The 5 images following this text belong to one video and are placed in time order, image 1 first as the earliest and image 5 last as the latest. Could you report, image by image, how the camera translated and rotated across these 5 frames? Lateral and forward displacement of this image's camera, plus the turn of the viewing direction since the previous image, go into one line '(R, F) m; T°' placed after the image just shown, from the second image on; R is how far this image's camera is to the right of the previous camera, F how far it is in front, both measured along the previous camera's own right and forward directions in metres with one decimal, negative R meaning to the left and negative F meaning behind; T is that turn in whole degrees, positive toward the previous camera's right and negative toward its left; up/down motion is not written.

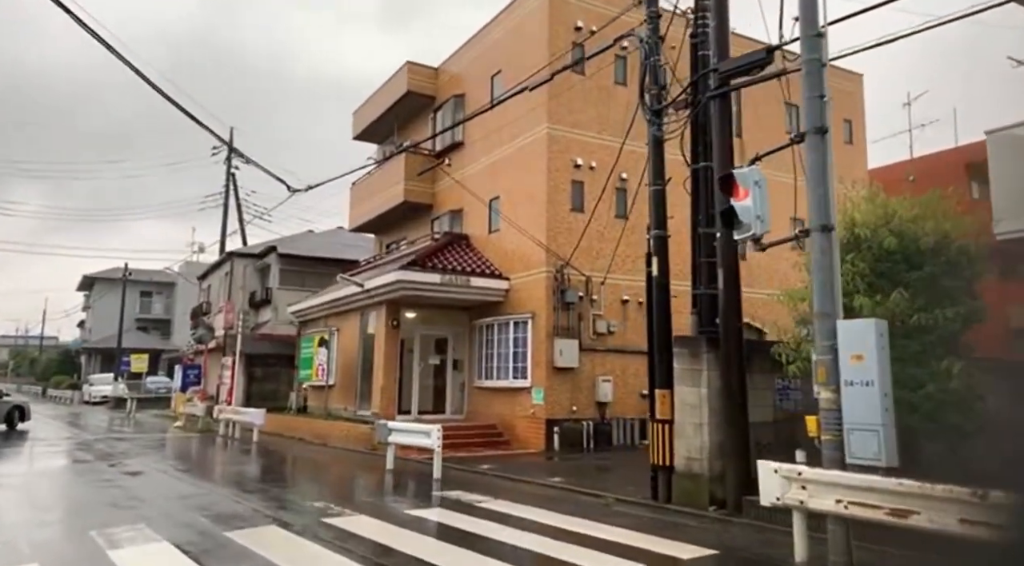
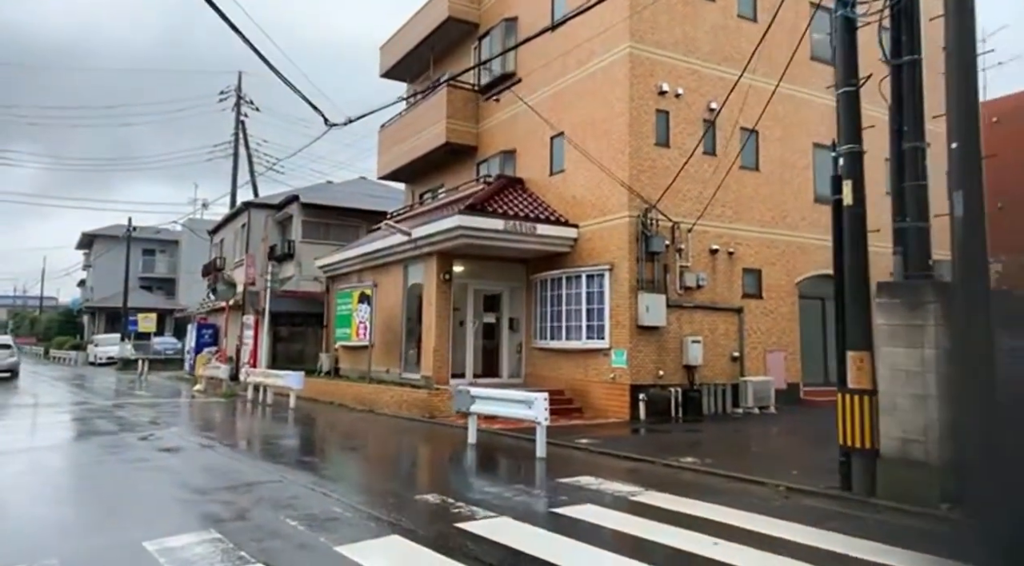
(-1.5, +2.0) m; 0°
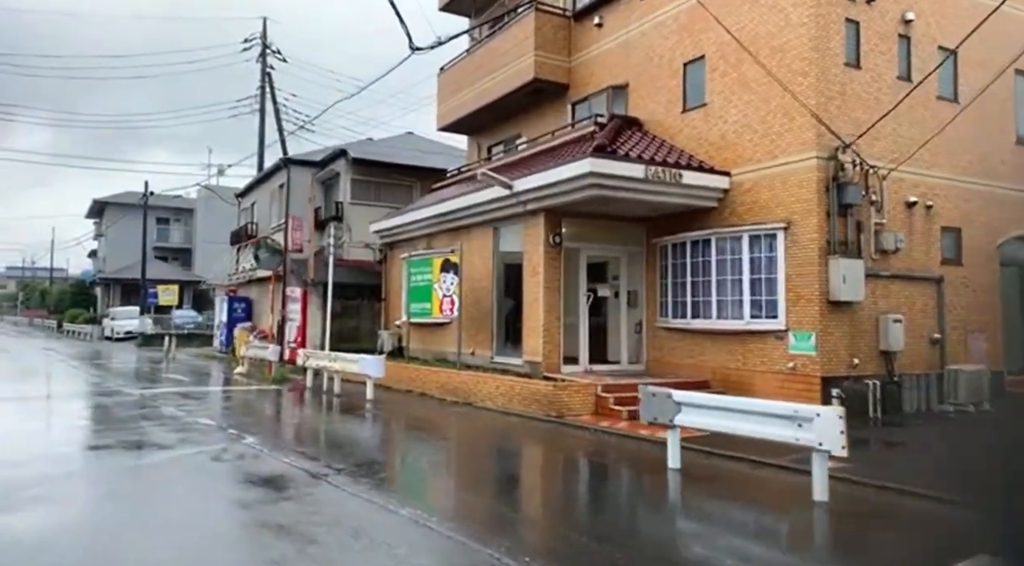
(-2.2, +3.0) m; -1°
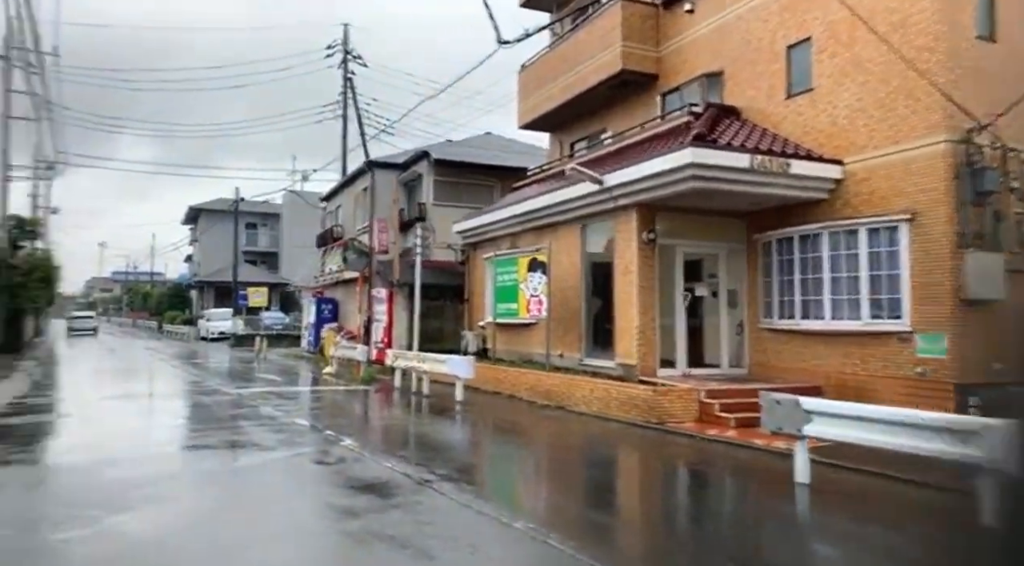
(-0.3, +0.4) m; -6°
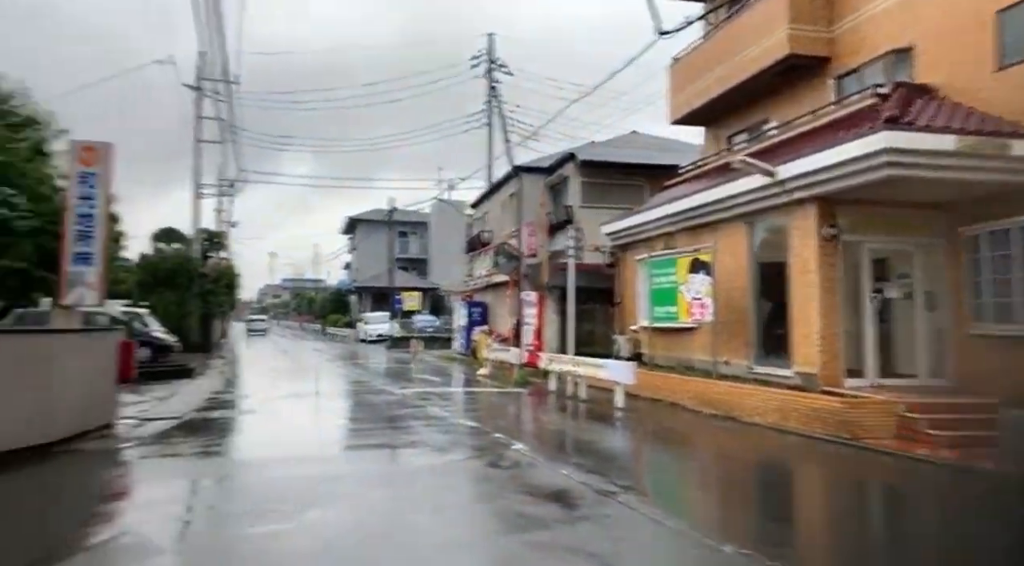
(-0.4, +0.3) m; -11°
